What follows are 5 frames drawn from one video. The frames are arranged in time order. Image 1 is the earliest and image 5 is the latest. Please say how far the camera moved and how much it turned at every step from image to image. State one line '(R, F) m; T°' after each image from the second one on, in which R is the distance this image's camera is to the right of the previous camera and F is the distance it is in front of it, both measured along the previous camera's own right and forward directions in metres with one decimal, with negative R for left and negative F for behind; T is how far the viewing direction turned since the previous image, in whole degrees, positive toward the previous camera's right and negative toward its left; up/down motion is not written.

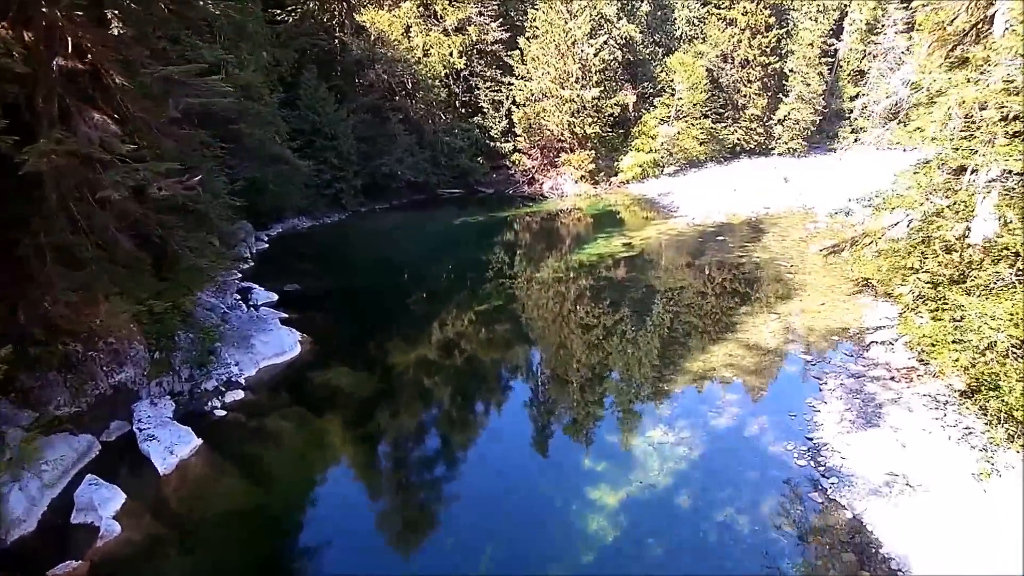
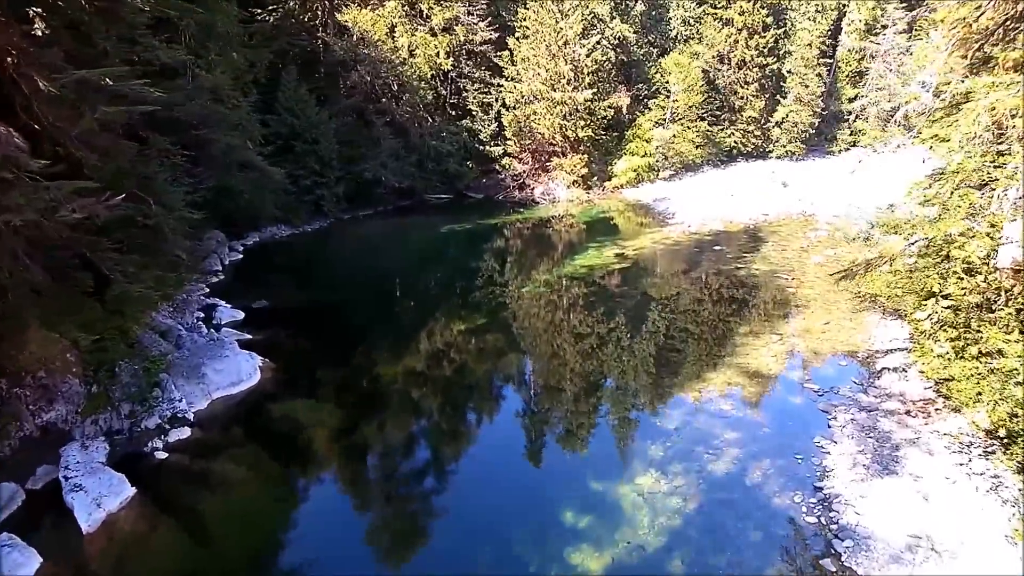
(+0.3, +0.8) m; 0°
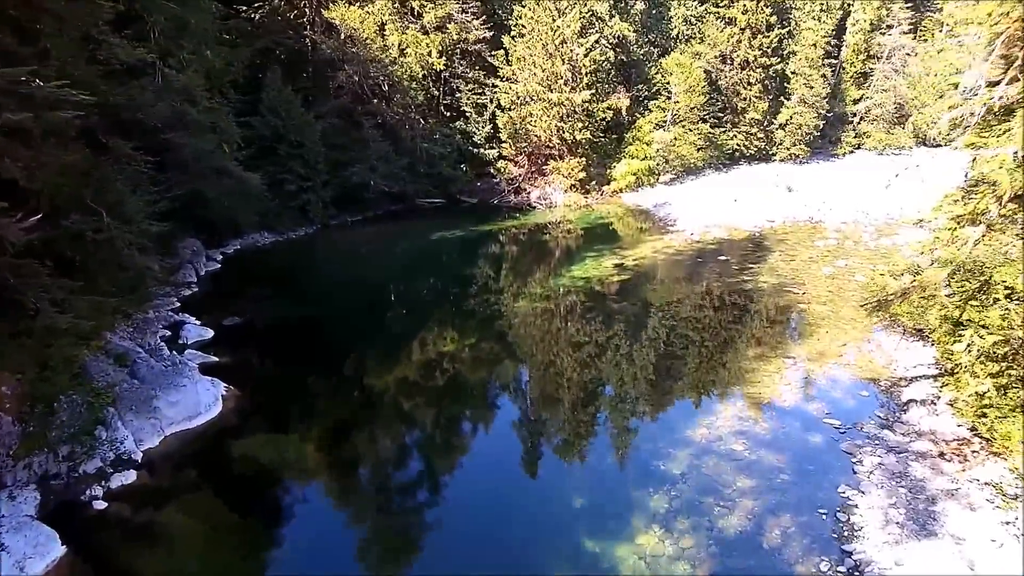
(+0.2, +0.9) m; 0°
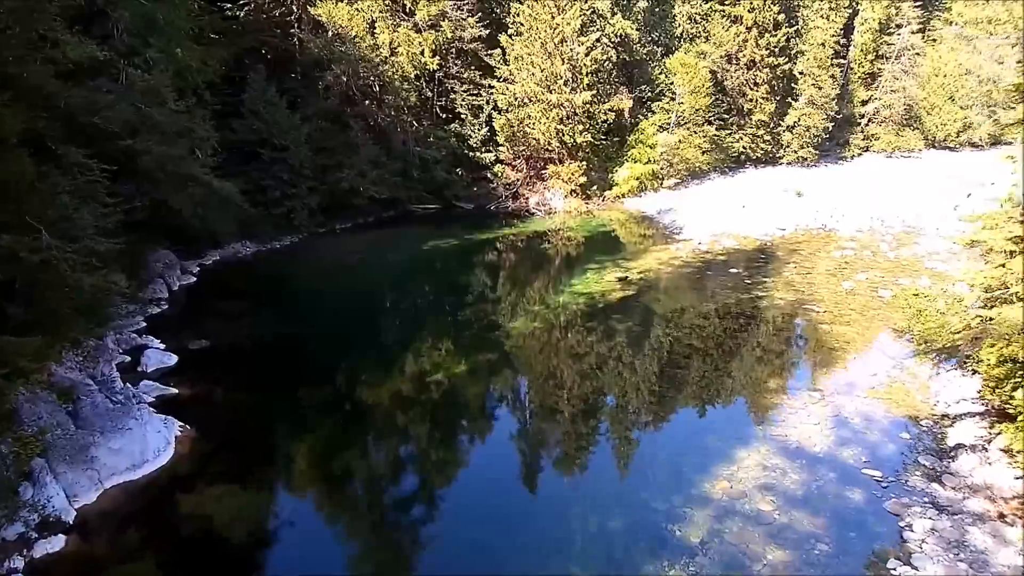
(+0.1, +1.0) m; 0°
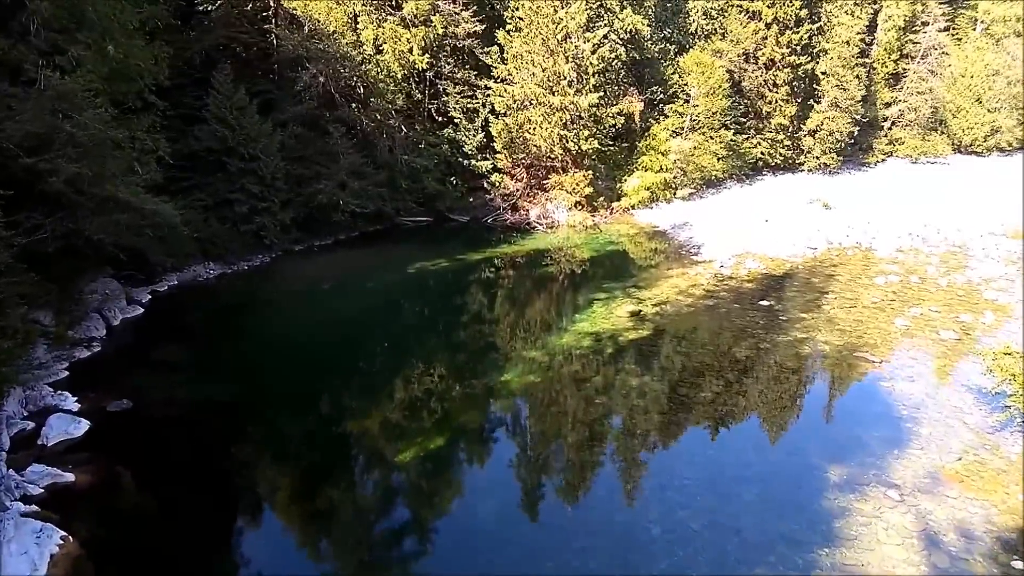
(+0.2, +1.9) m; 0°
